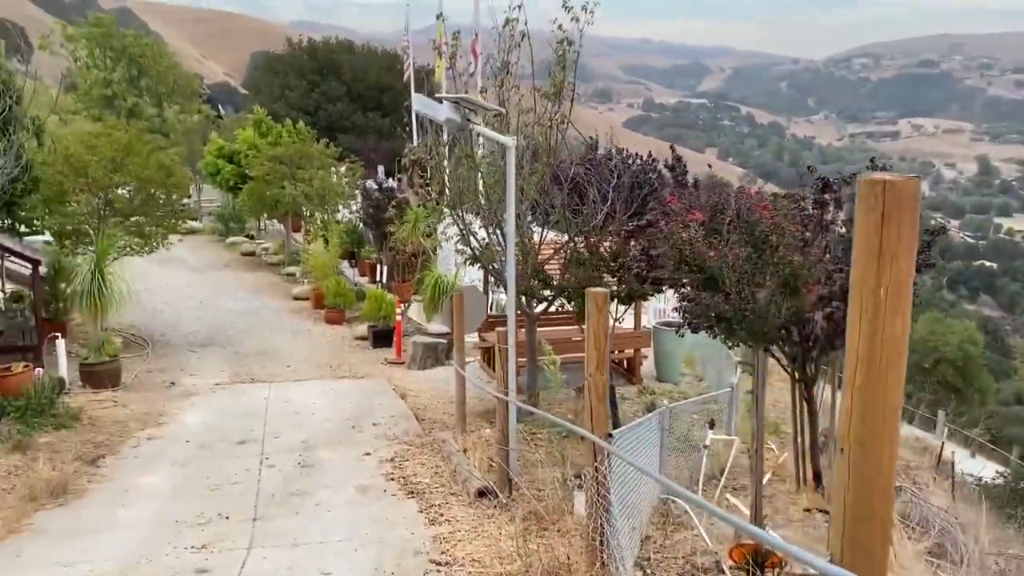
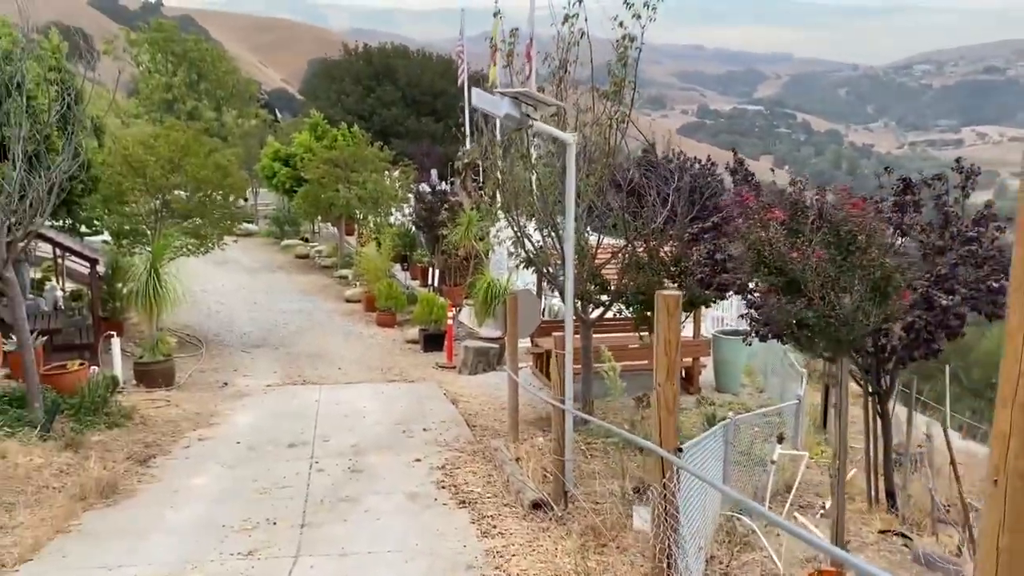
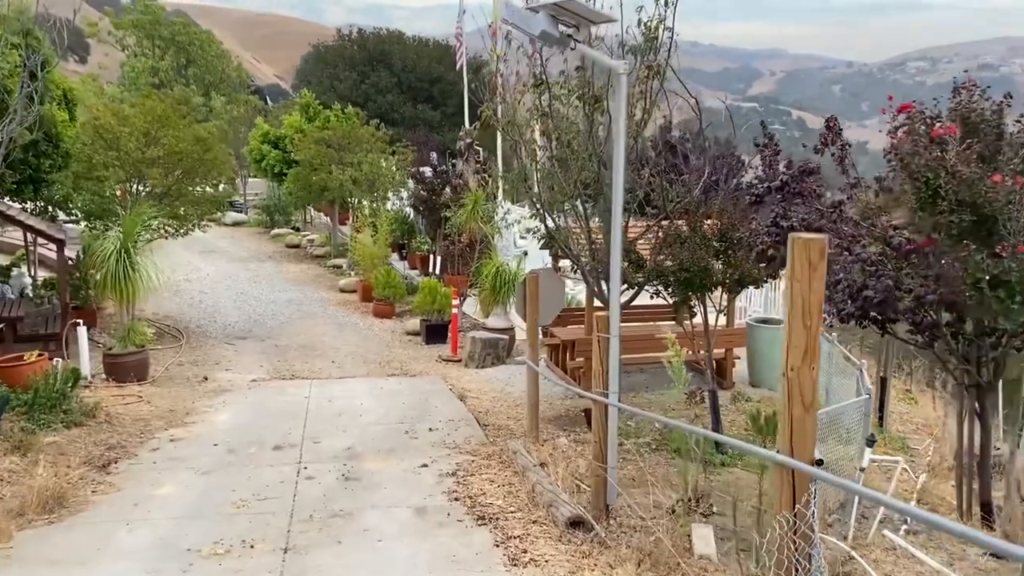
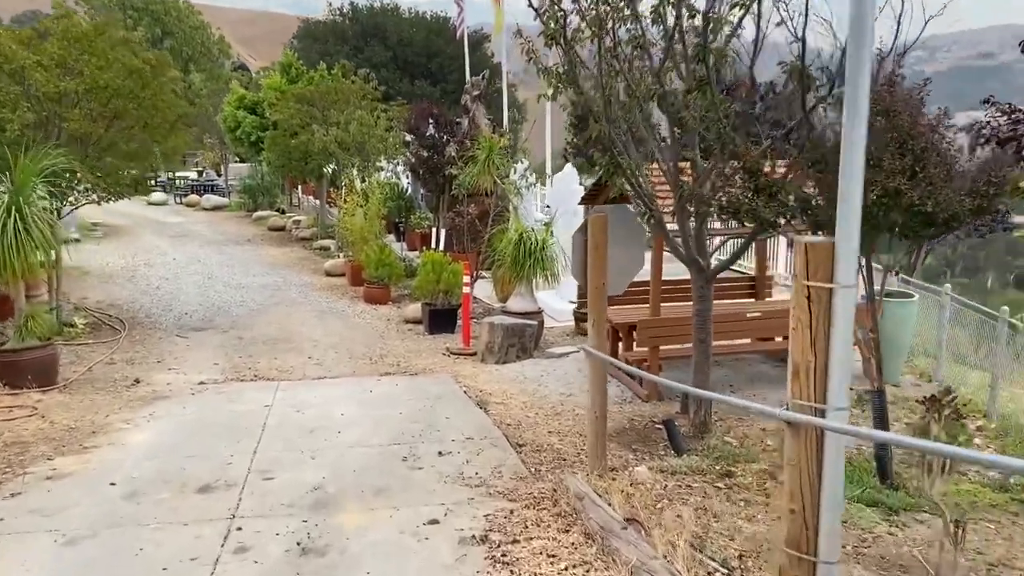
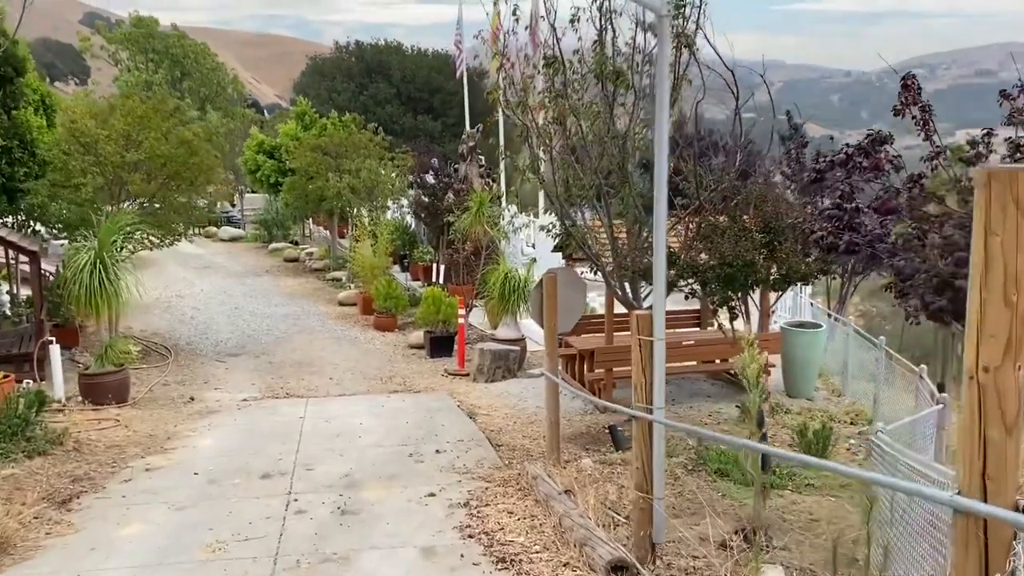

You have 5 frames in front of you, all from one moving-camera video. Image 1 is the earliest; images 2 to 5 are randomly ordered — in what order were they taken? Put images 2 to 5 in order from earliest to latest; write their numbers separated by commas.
2, 3, 5, 4
